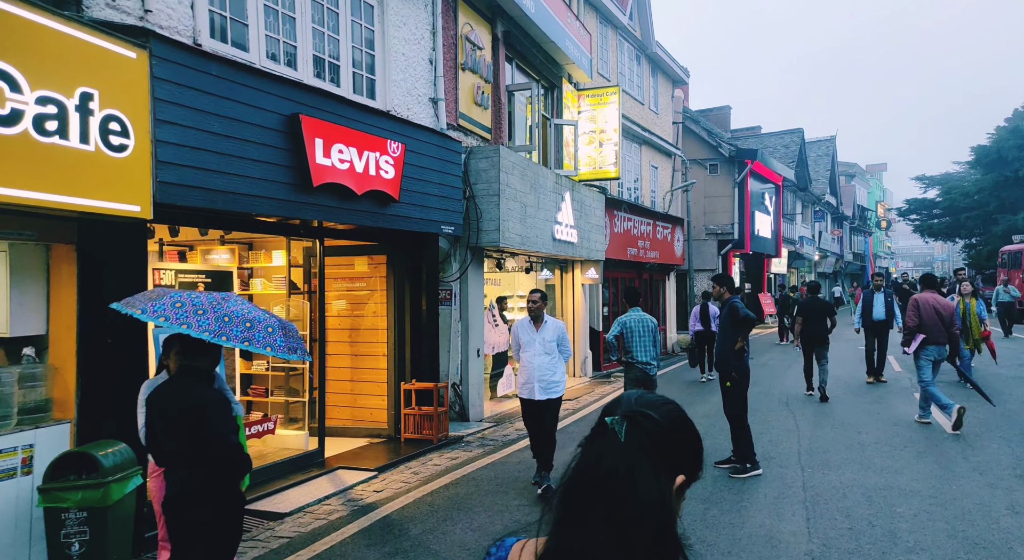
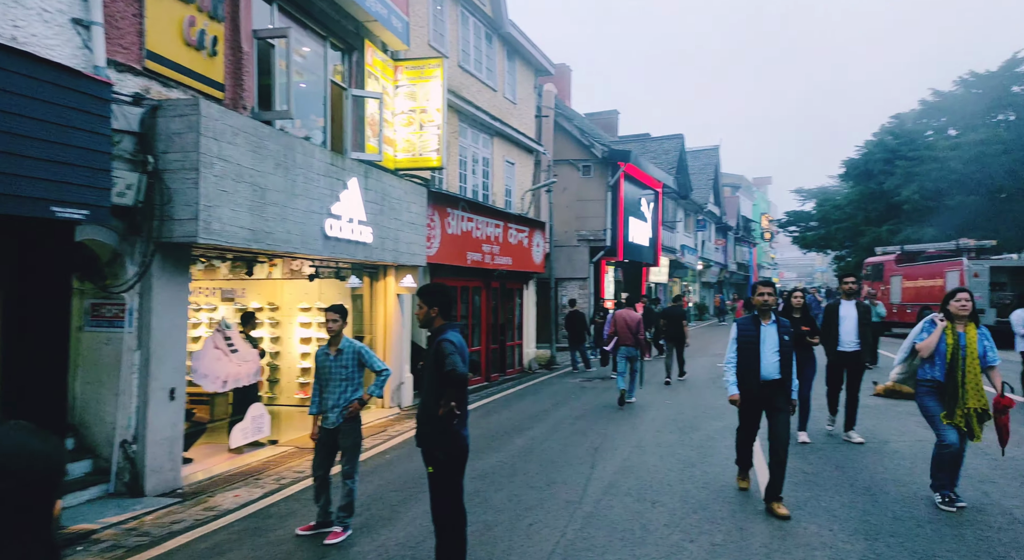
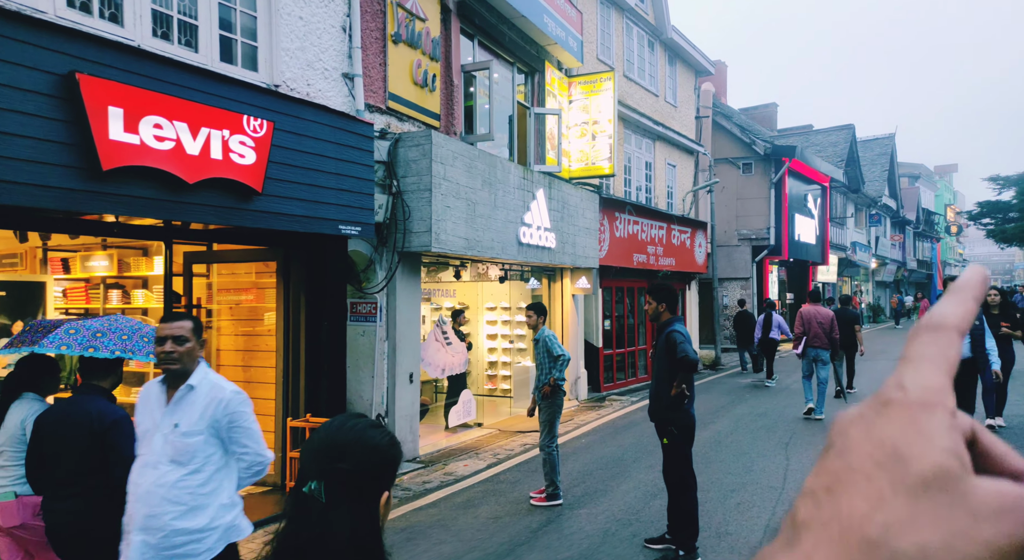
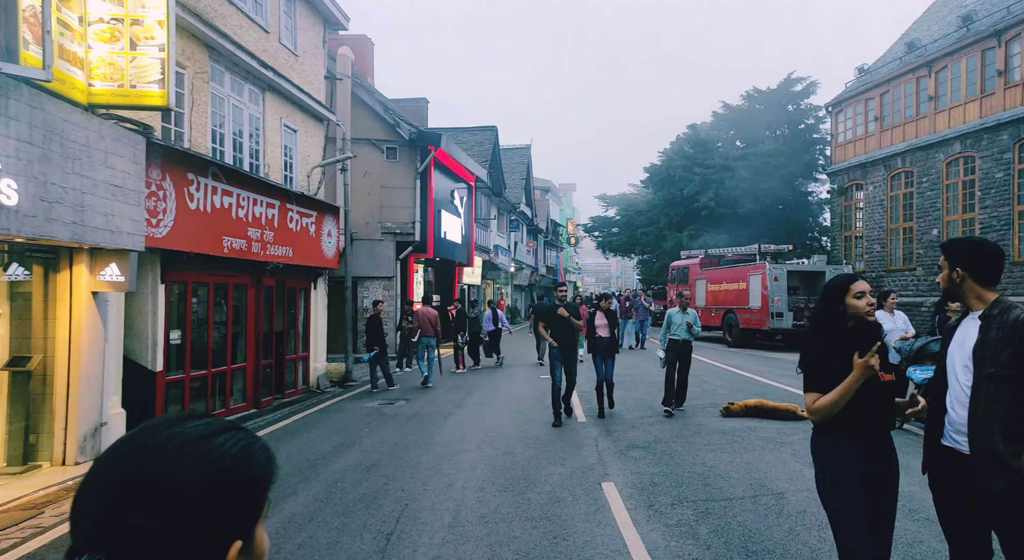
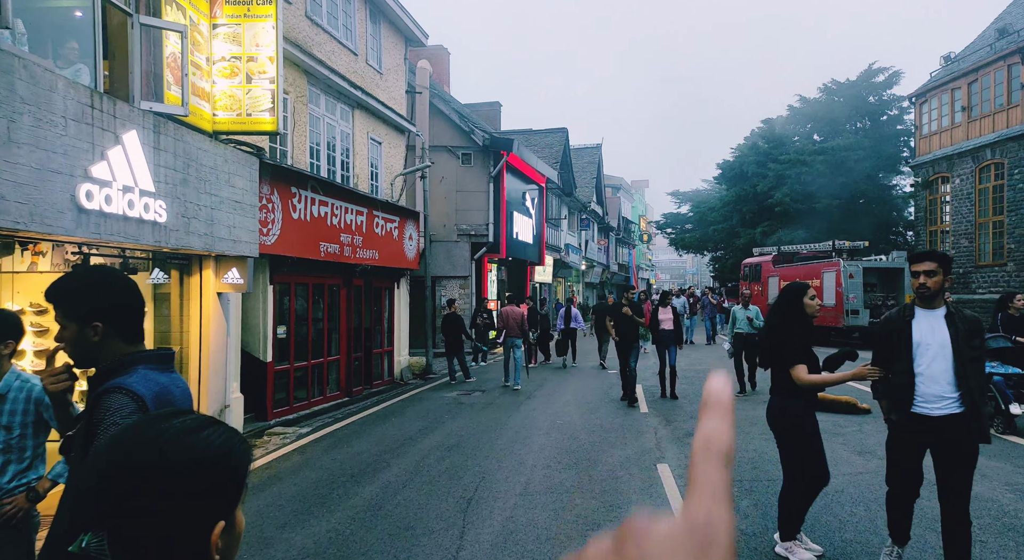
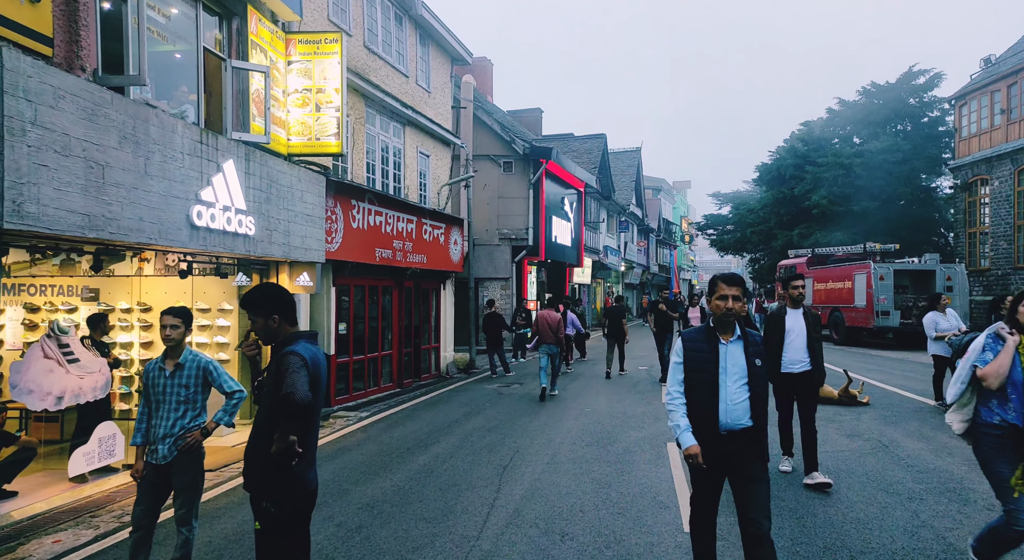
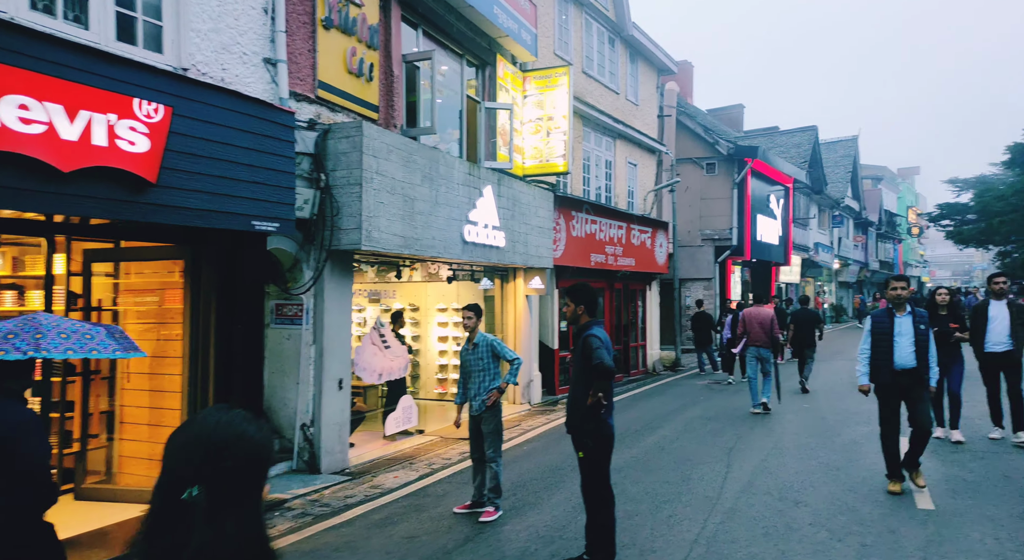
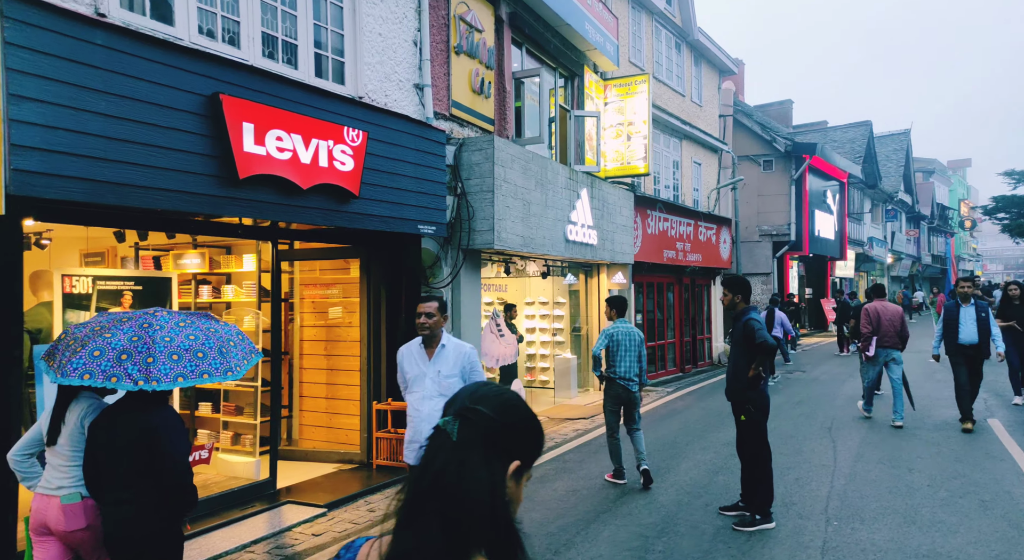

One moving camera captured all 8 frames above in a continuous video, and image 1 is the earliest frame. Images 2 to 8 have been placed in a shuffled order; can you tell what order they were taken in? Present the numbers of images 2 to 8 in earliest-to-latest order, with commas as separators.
8, 3, 7, 2, 6, 5, 4
